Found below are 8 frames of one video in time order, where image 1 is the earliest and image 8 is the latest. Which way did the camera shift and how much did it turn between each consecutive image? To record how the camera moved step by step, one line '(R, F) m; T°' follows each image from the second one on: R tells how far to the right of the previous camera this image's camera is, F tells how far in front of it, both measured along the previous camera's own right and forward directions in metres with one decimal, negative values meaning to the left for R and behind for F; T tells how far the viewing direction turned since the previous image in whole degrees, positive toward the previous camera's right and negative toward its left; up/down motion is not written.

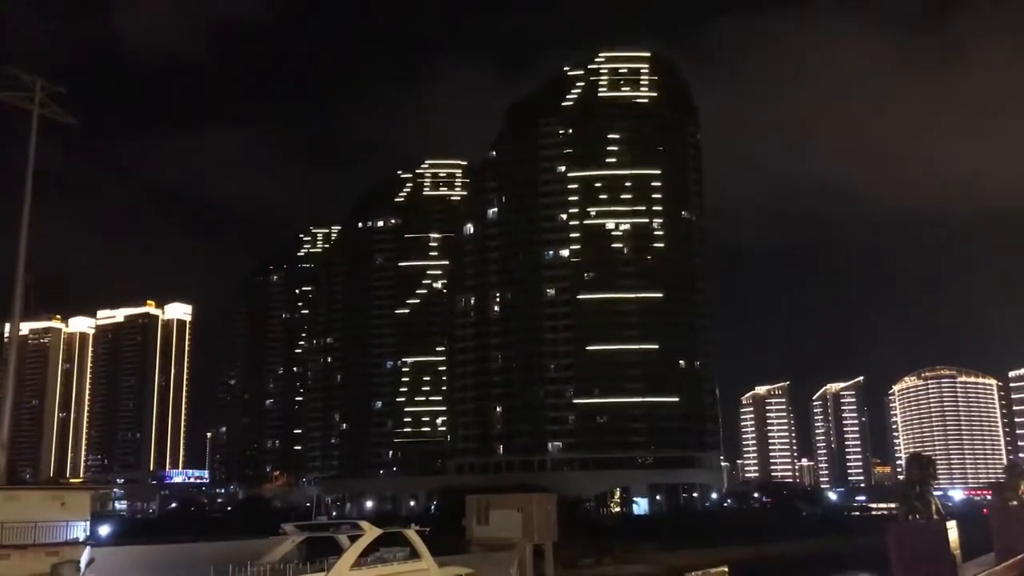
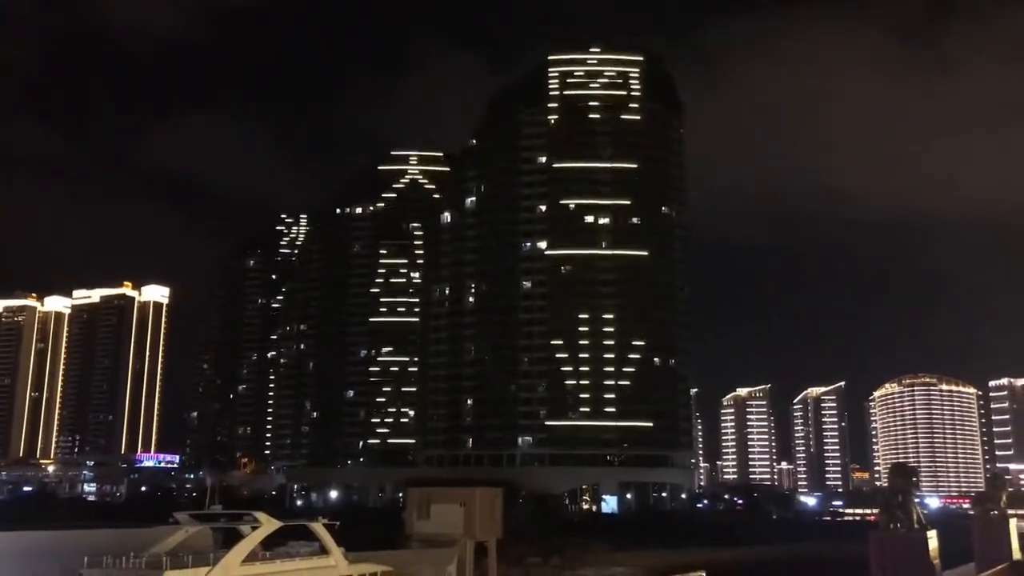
(+1.6, +2.0) m; +1°
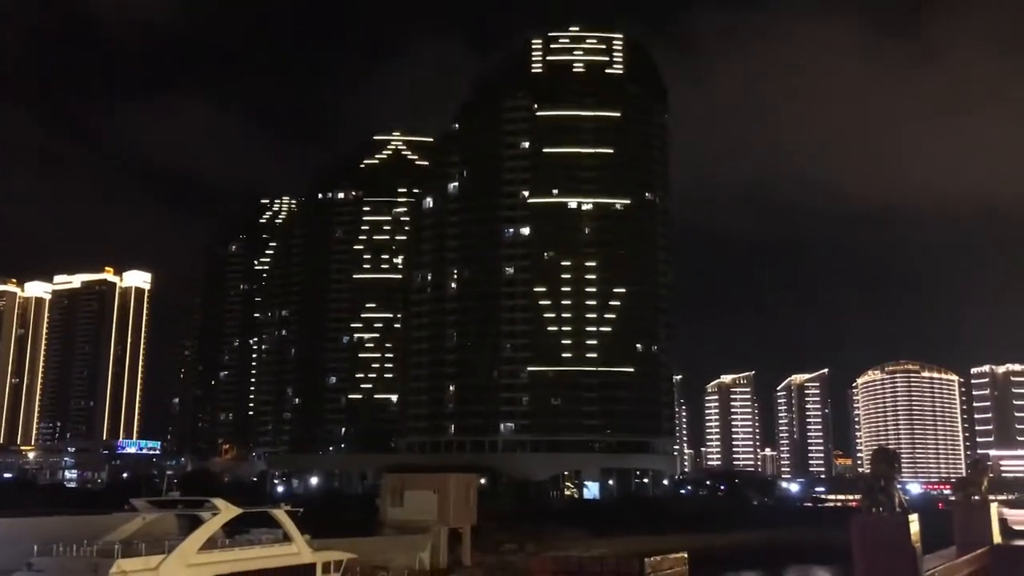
(+0.5, +0.5) m; +1°
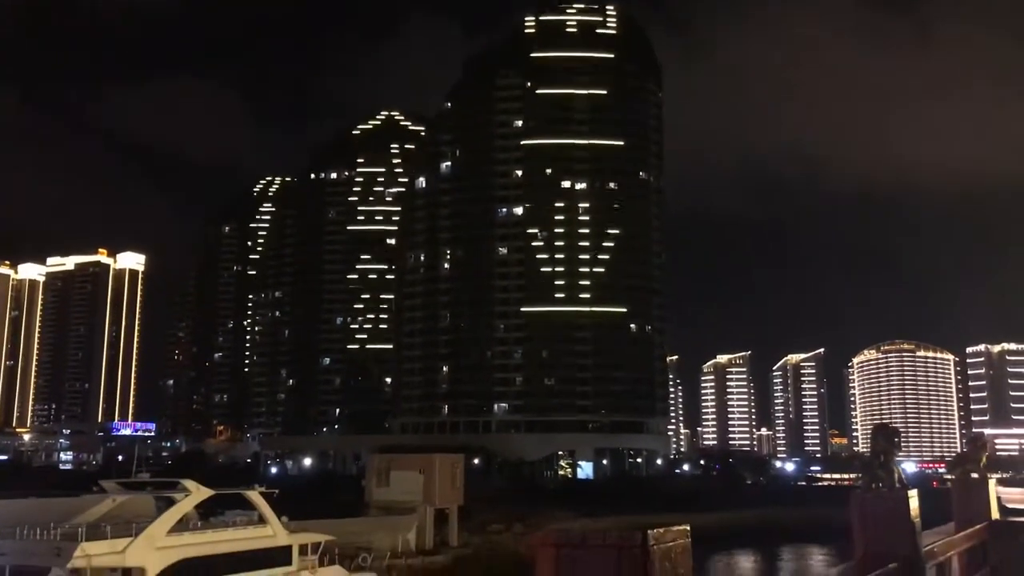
(+0.4, +0.6) m; 0°
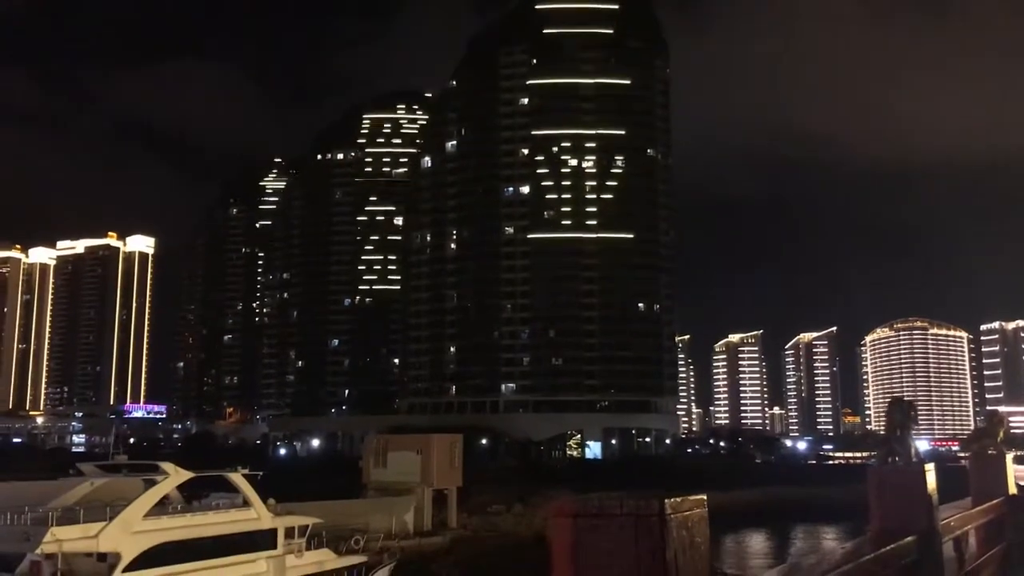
(+0.6, +0.7) m; -1°
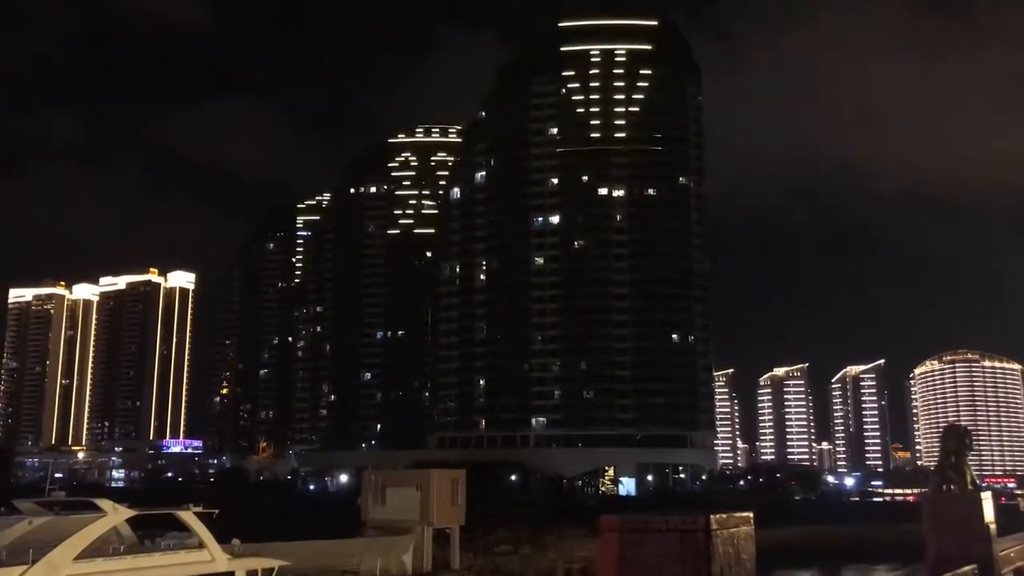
(+1.5, +1.9) m; -3°
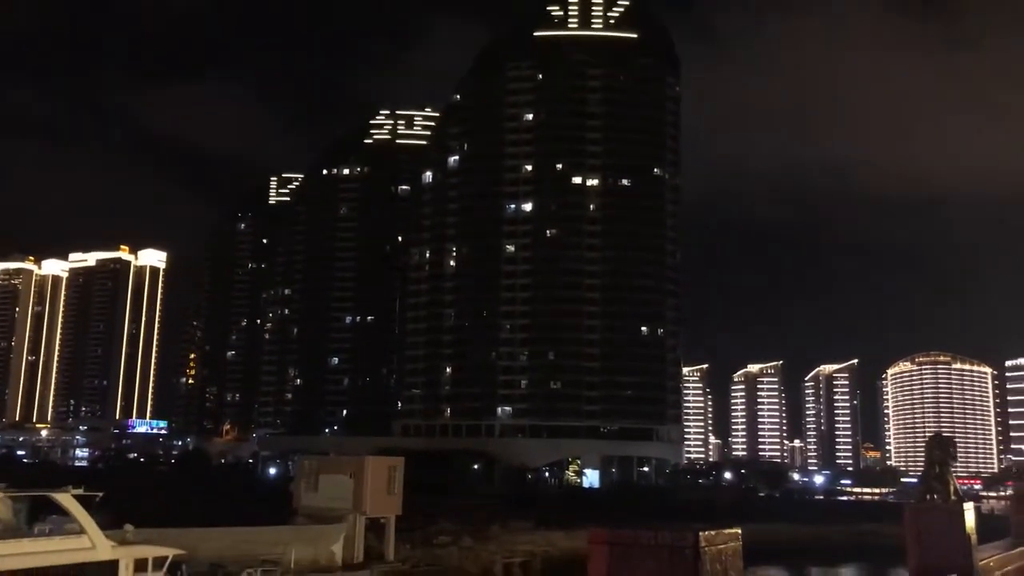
(+1.3, +1.6) m; +1°
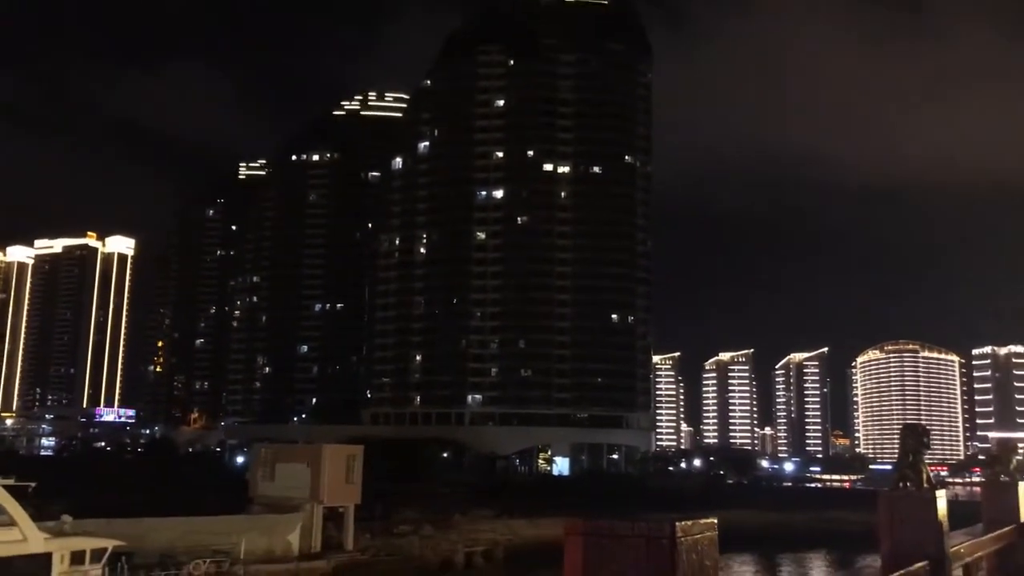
(+0.5, +0.6) m; +2°
